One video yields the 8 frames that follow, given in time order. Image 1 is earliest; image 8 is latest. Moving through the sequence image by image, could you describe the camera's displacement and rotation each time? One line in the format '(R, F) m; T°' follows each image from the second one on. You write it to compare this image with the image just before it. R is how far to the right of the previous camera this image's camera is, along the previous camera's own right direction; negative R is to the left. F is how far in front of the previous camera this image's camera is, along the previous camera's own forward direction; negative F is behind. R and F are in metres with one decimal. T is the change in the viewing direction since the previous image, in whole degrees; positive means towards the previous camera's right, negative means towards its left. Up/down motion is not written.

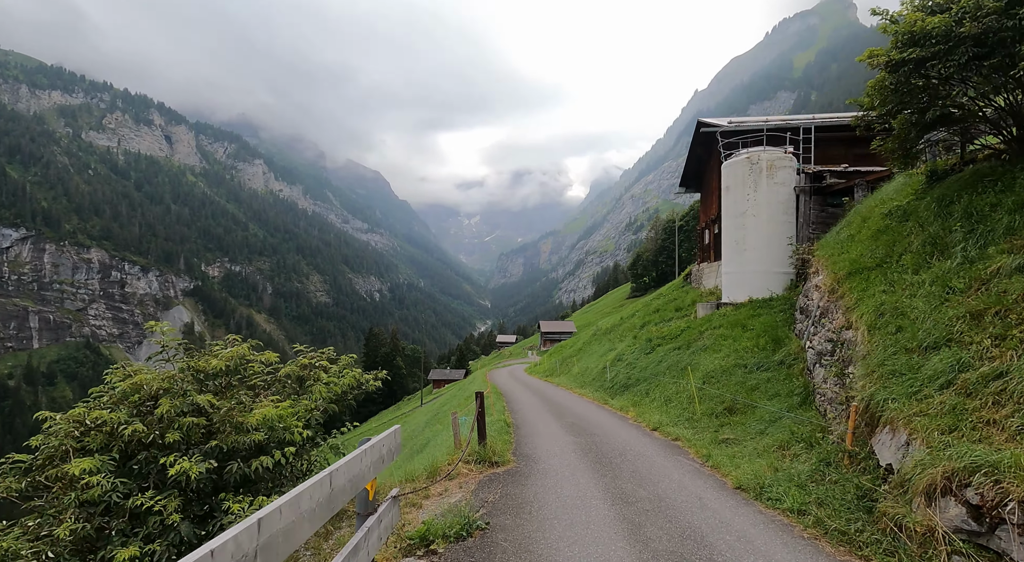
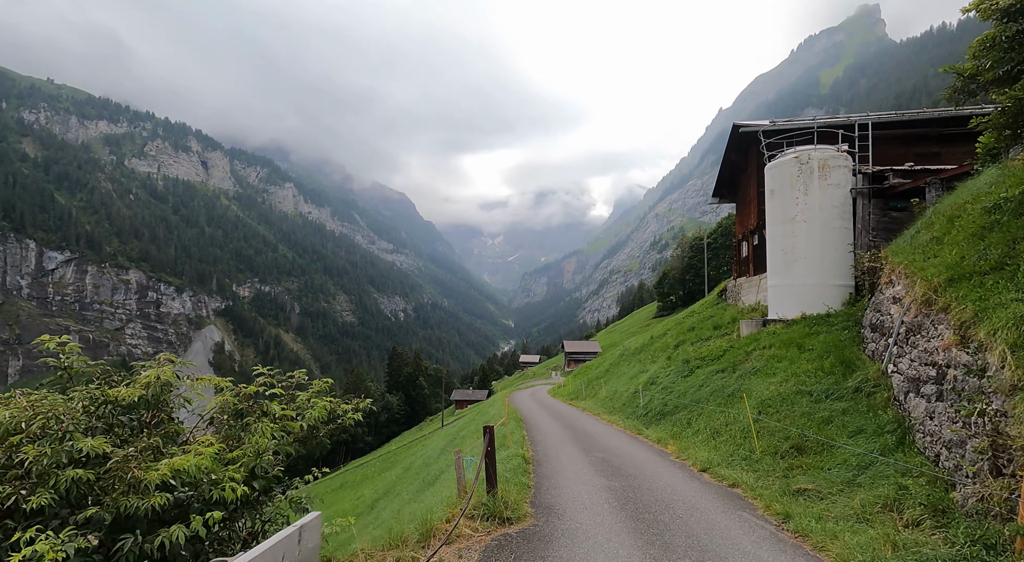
(+0.1, +2.4) m; -2°
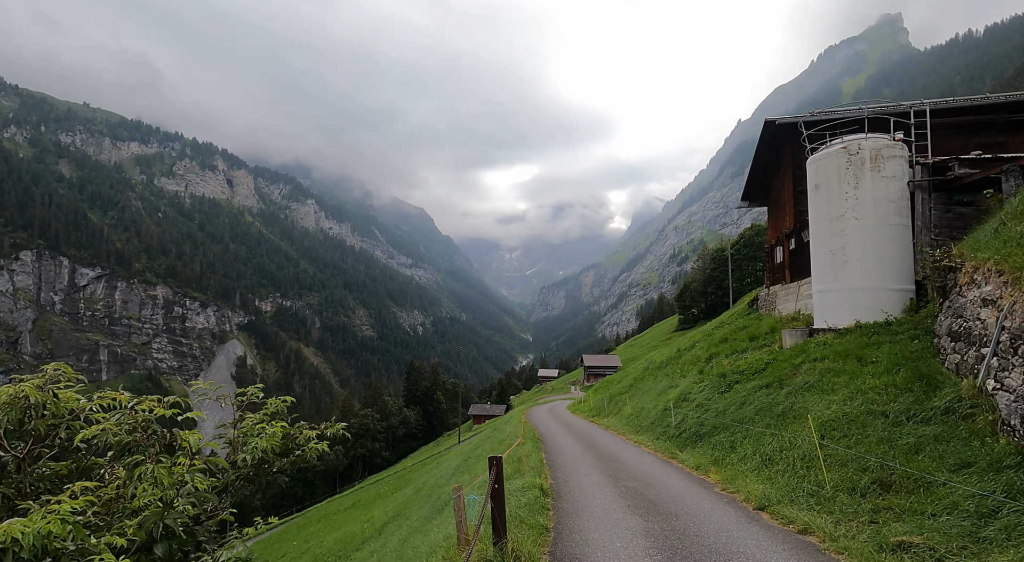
(+0.1, +2.1) m; -2°
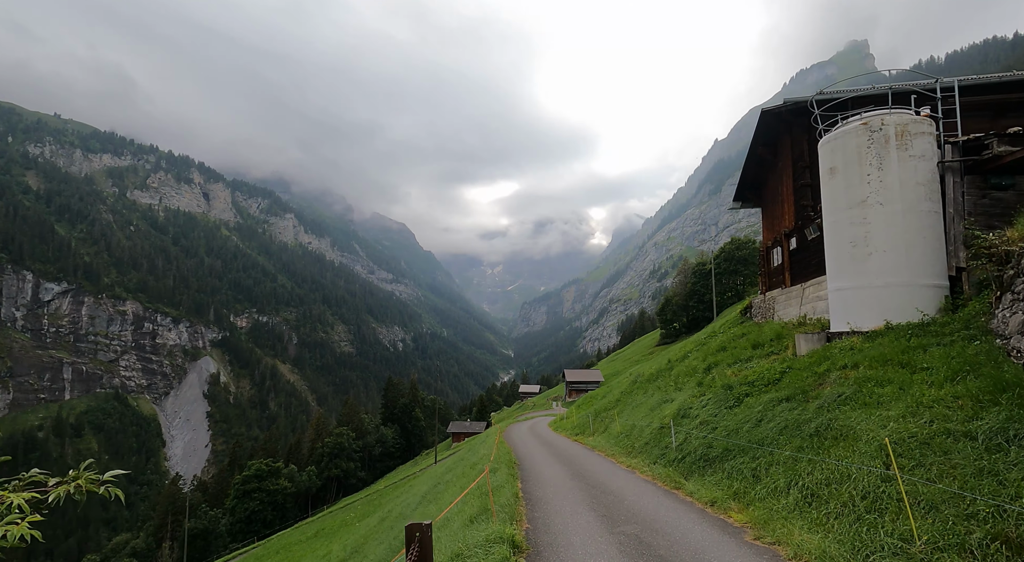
(+0.3, +3.2) m; +2°
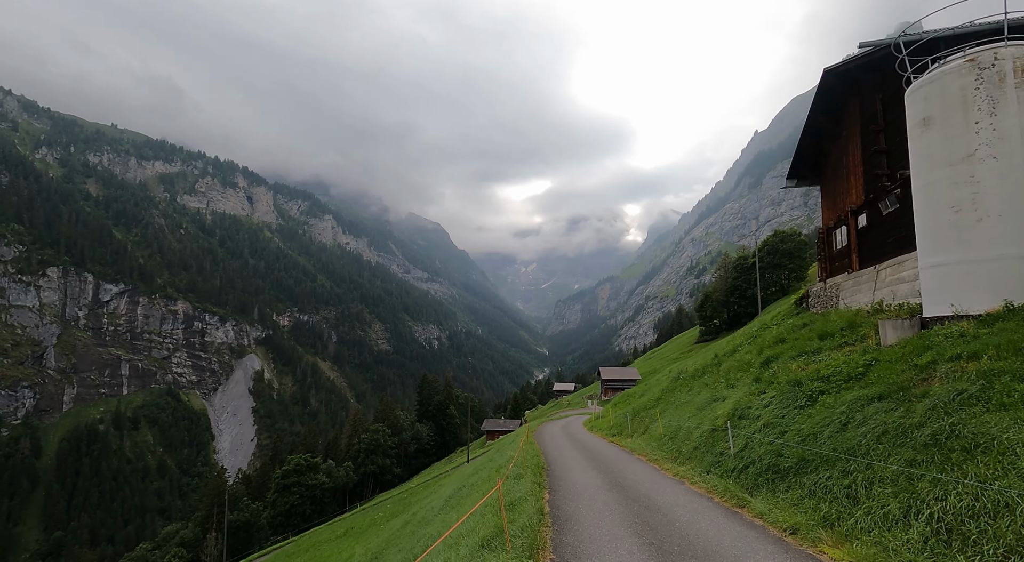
(+0.2, +2.6) m; -3°
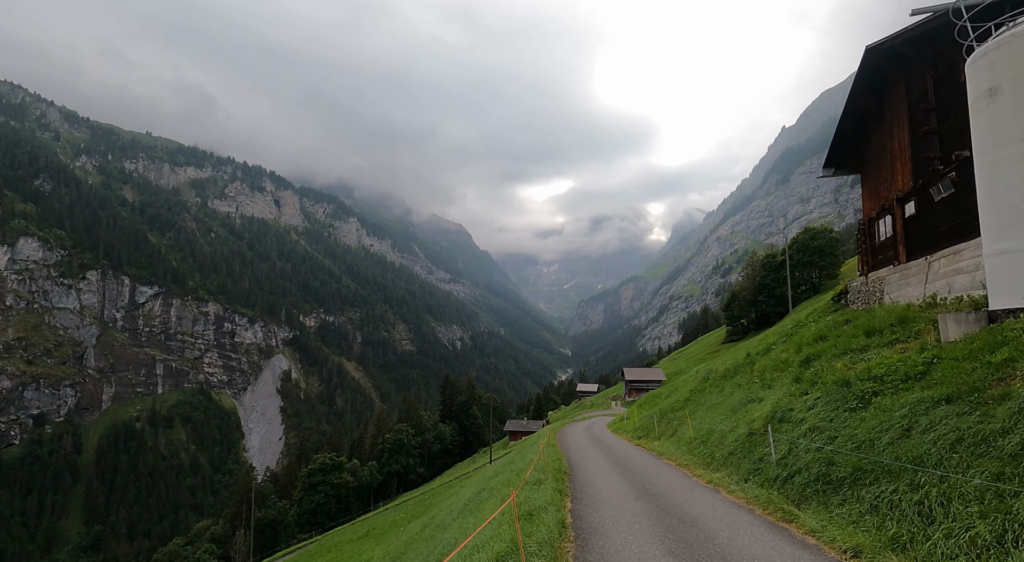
(+0.1, +1.2) m; -2°
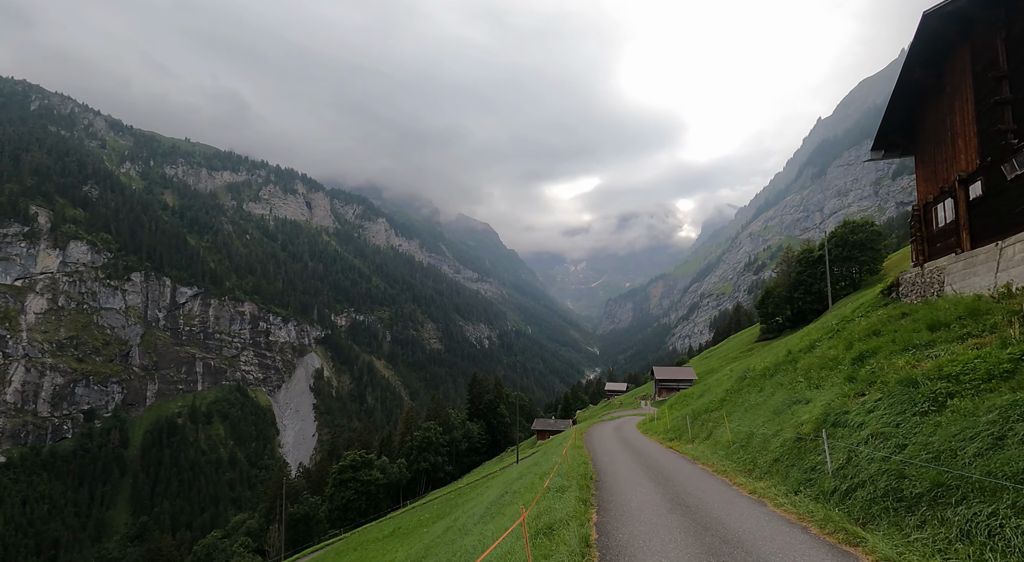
(+0.2, +1.4) m; -3°
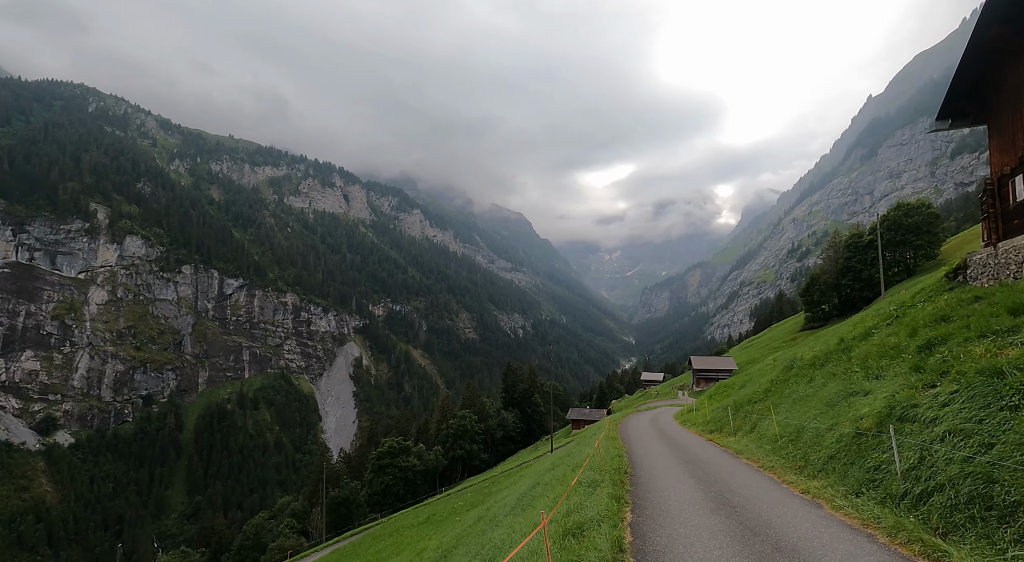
(+0.2, +1.1) m; -3°
